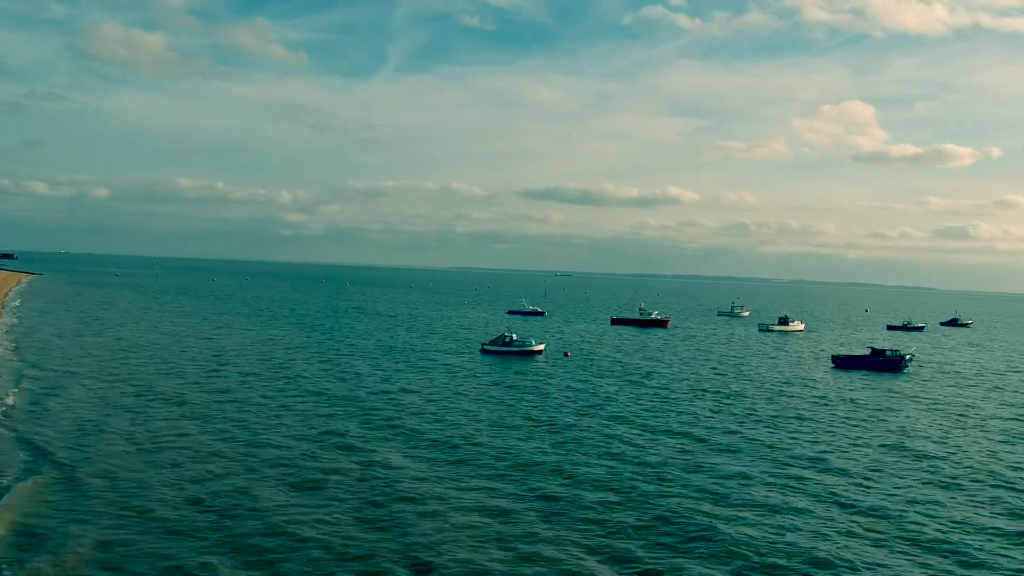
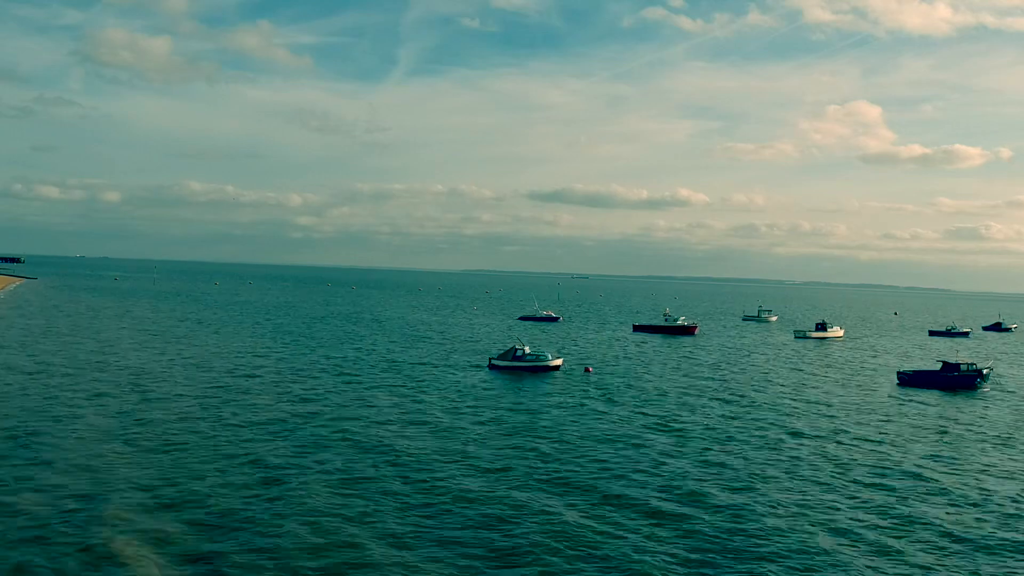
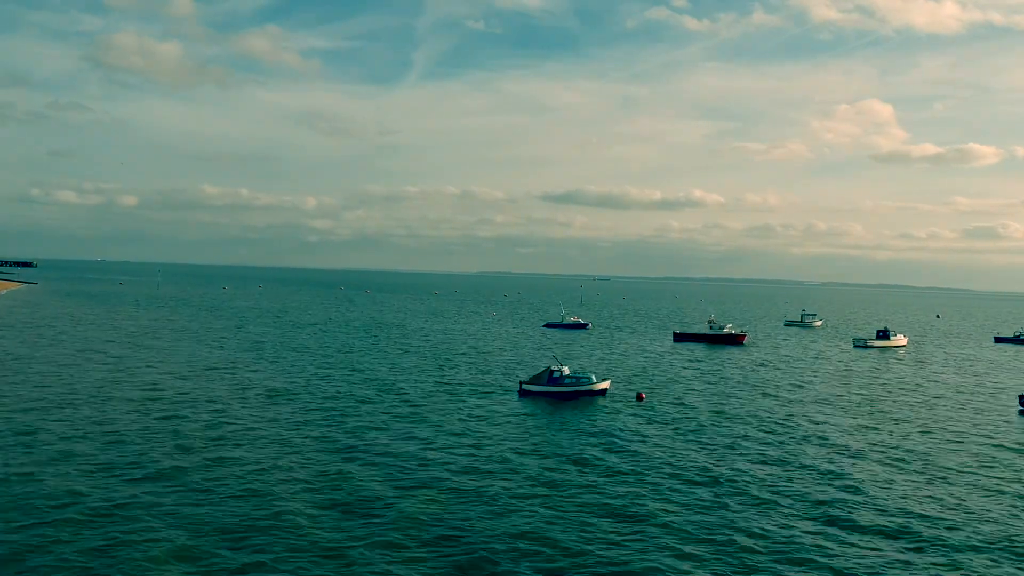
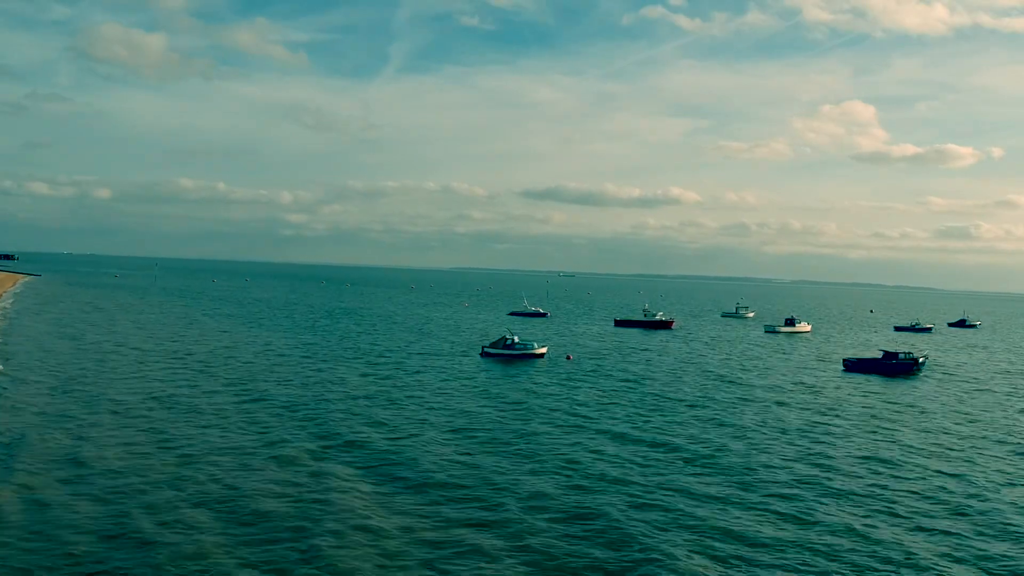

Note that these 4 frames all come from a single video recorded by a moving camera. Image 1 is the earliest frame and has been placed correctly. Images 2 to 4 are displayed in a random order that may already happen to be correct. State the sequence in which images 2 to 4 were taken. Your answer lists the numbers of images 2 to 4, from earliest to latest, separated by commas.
4, 2, 3
